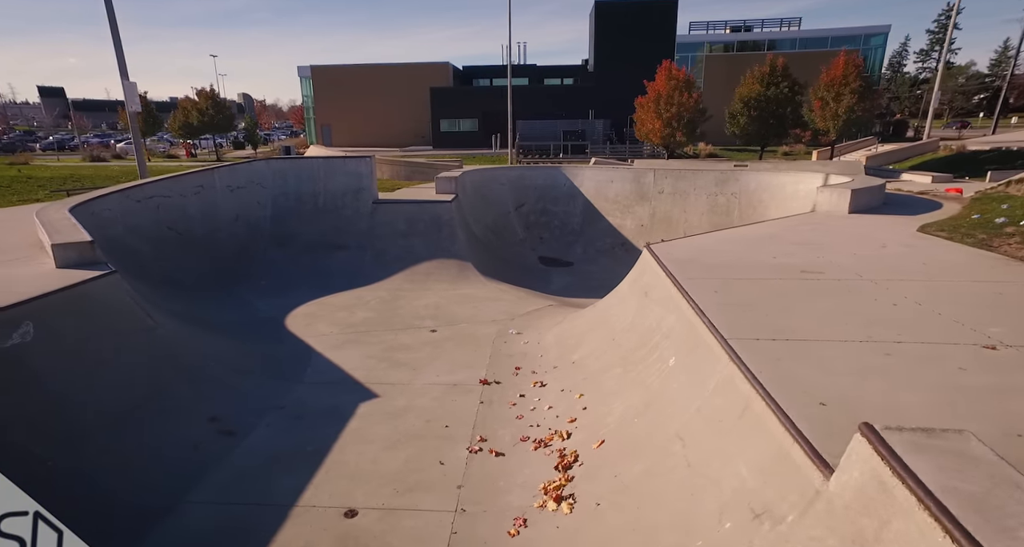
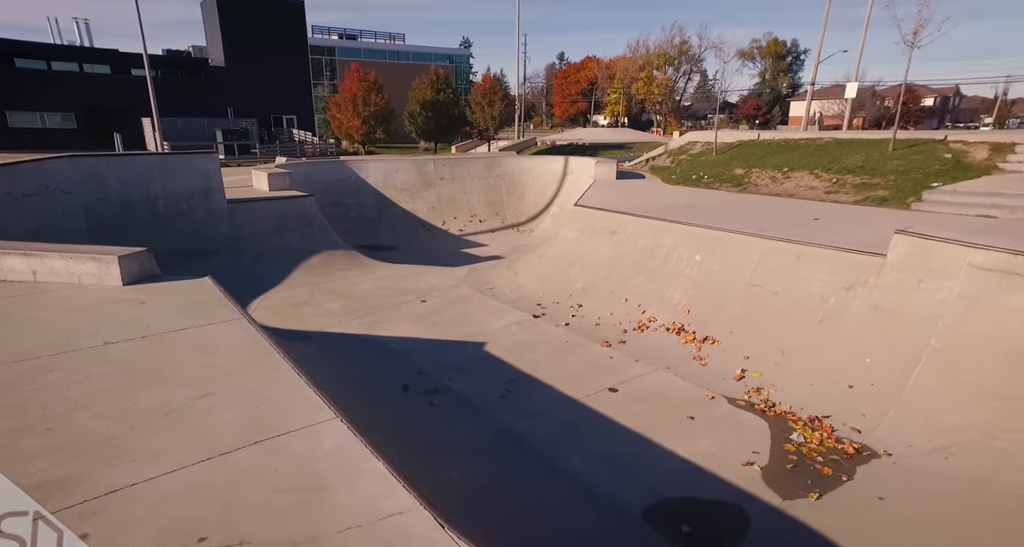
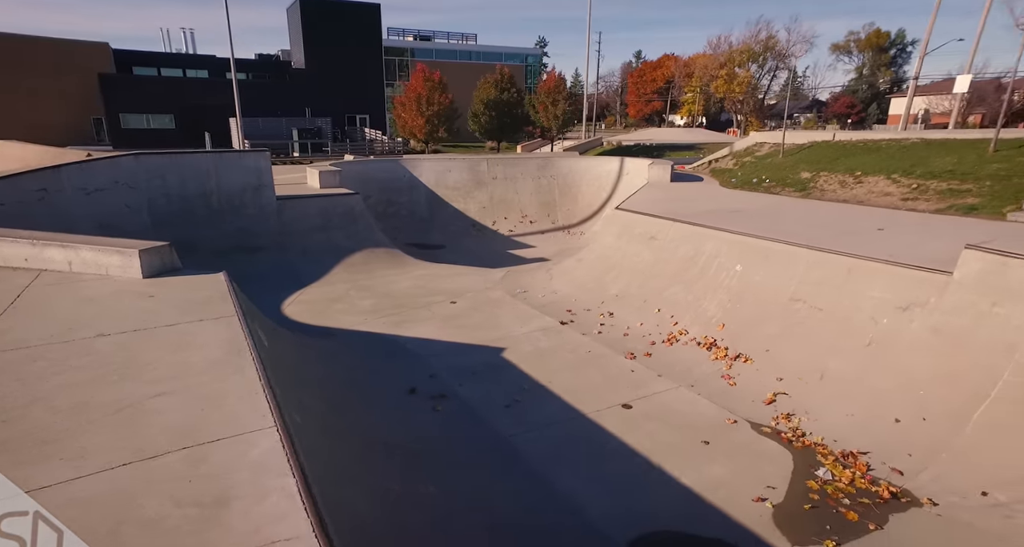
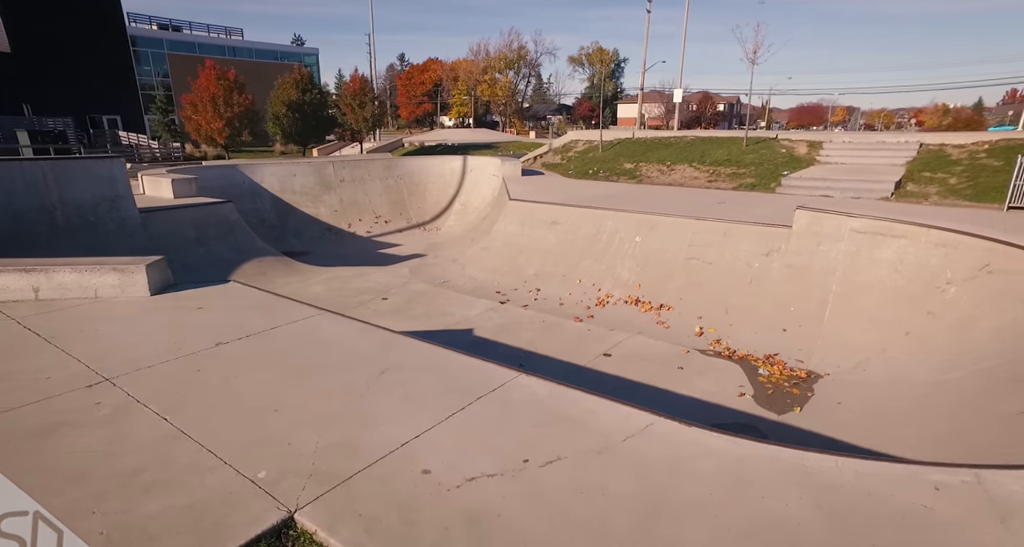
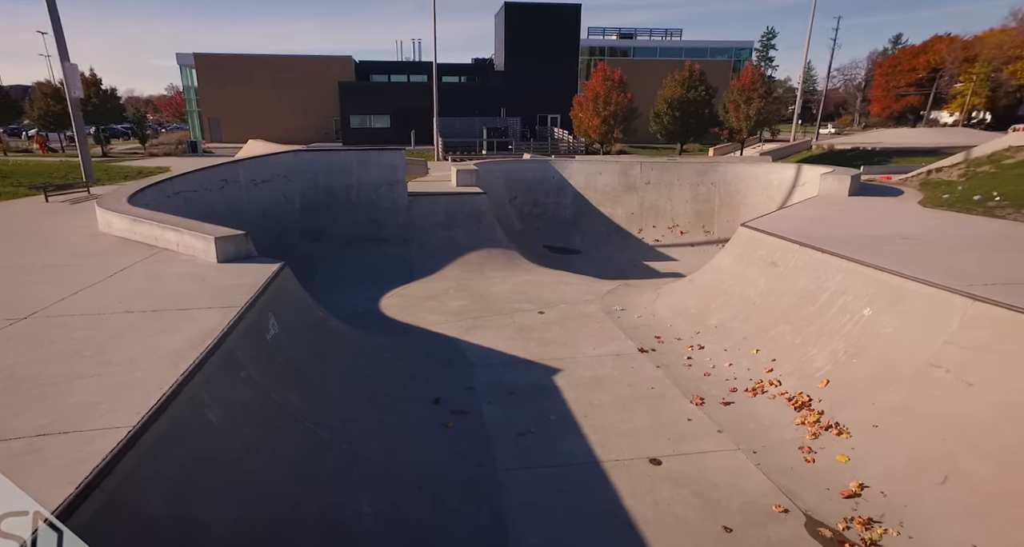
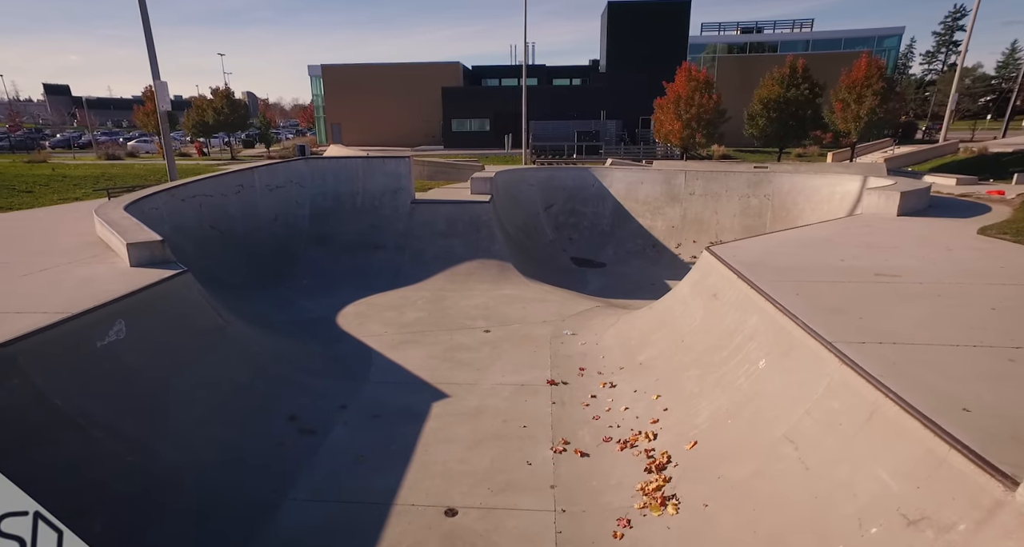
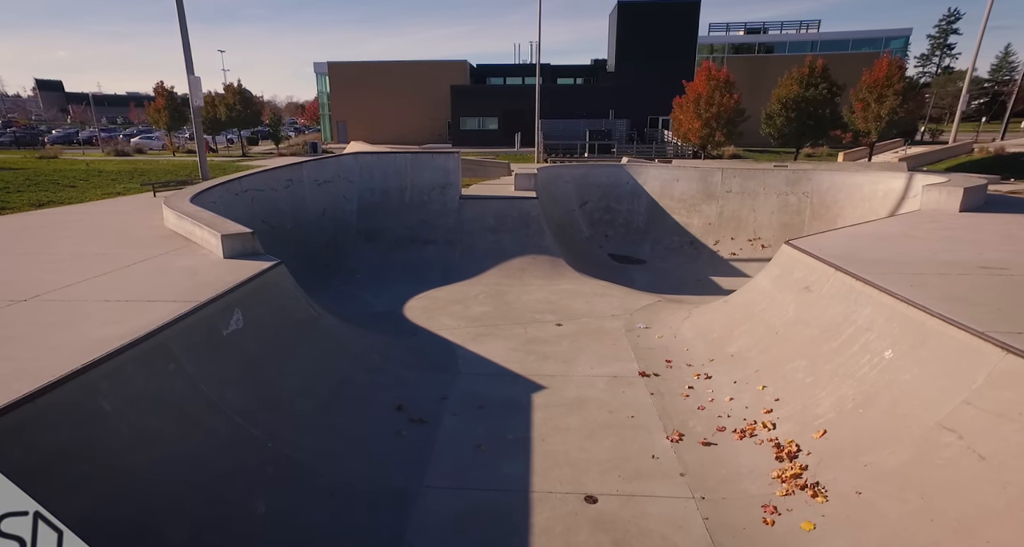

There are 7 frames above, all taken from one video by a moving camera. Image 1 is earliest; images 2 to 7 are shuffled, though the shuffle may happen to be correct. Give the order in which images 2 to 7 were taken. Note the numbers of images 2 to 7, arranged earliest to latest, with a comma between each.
6, 7, 5, 3, 2, 4
